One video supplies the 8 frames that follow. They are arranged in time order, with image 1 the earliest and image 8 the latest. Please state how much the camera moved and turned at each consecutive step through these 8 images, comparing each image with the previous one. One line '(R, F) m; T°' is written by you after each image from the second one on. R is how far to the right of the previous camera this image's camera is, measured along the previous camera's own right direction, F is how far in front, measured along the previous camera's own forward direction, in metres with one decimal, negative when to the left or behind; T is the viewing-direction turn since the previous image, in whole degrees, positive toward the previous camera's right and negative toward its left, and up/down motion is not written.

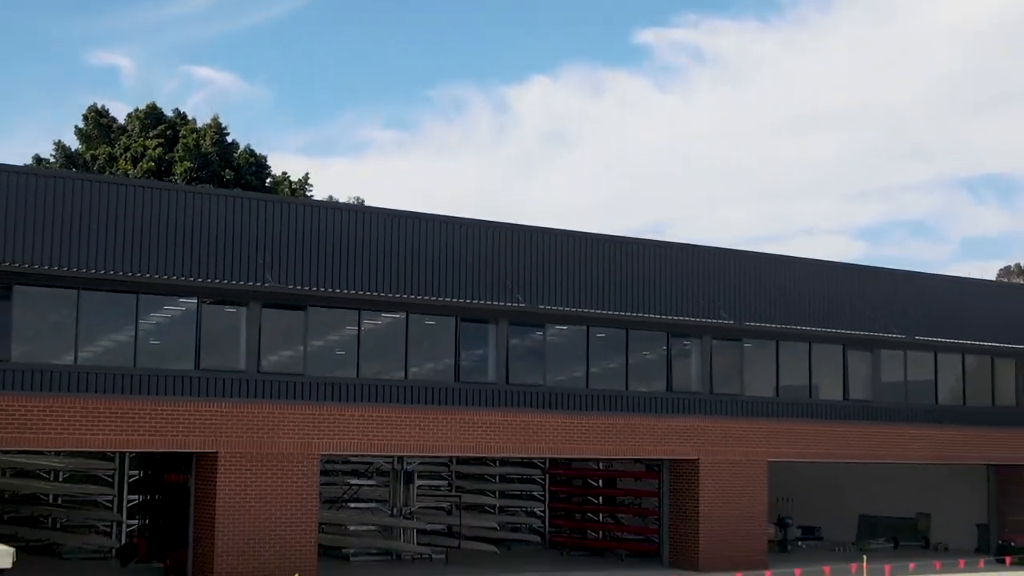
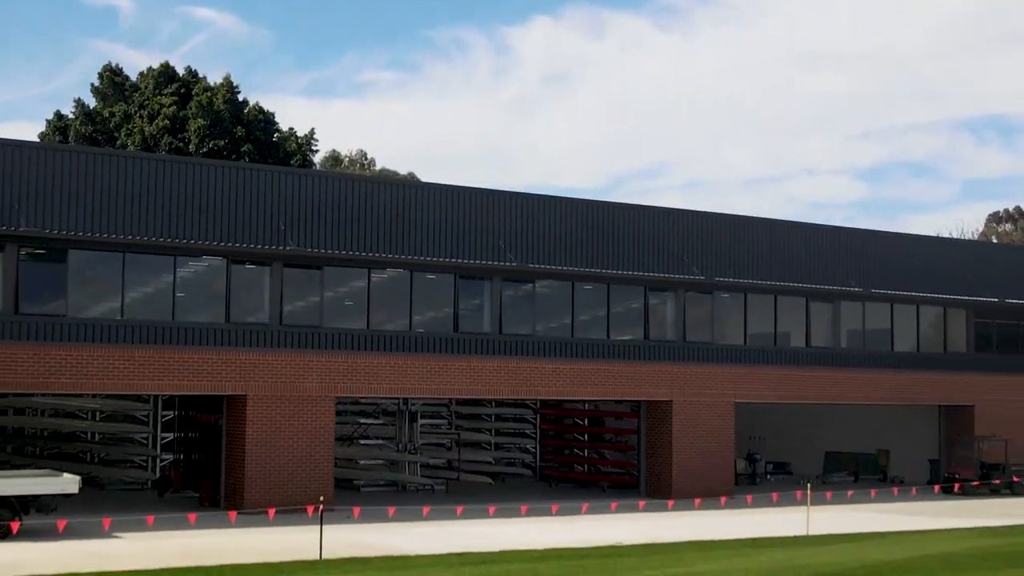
(+0.1, -2.8) m; 0°
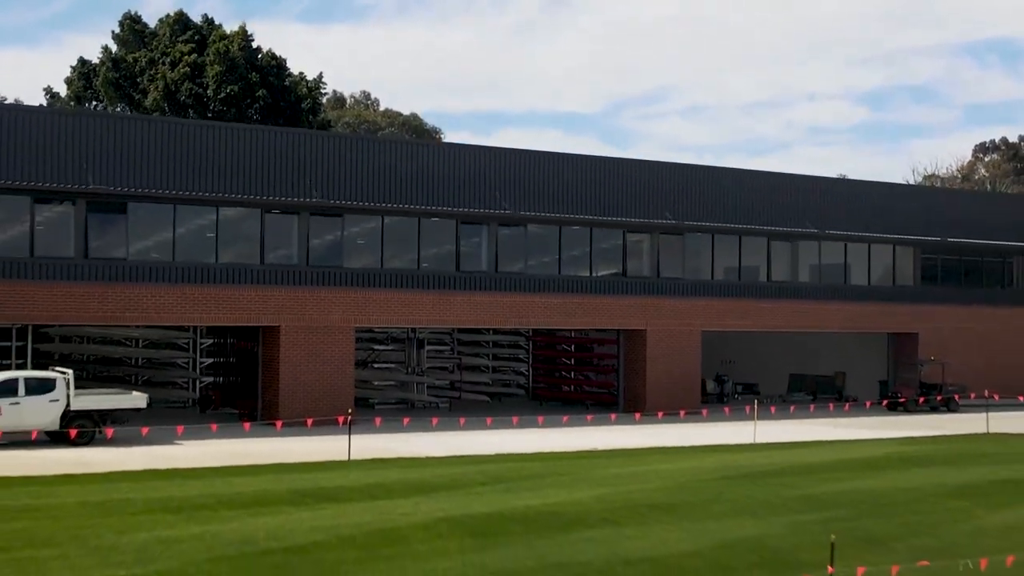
(+0.1, -3.9) m; 0°
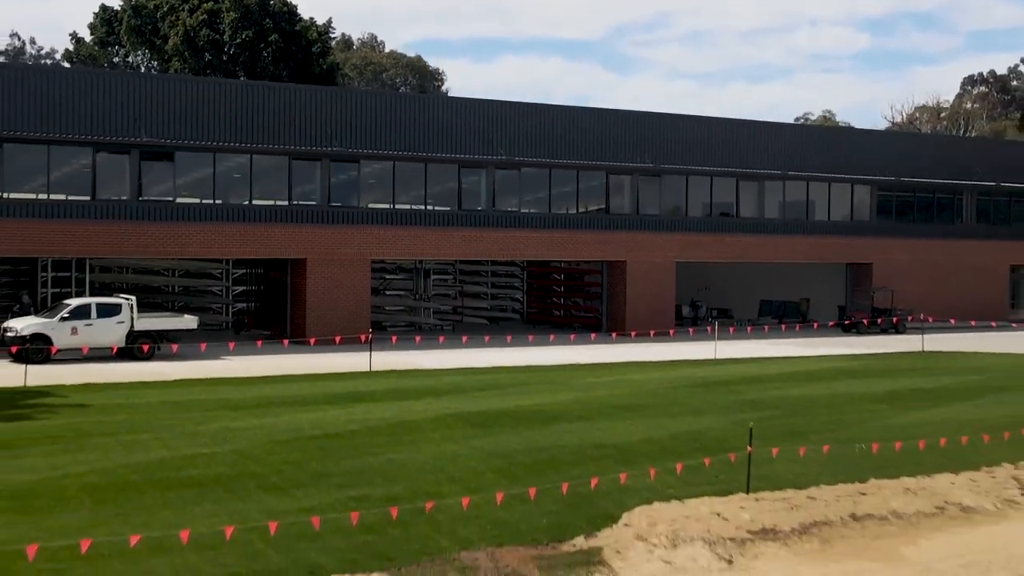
(+0.1, -4.1) m; 0°
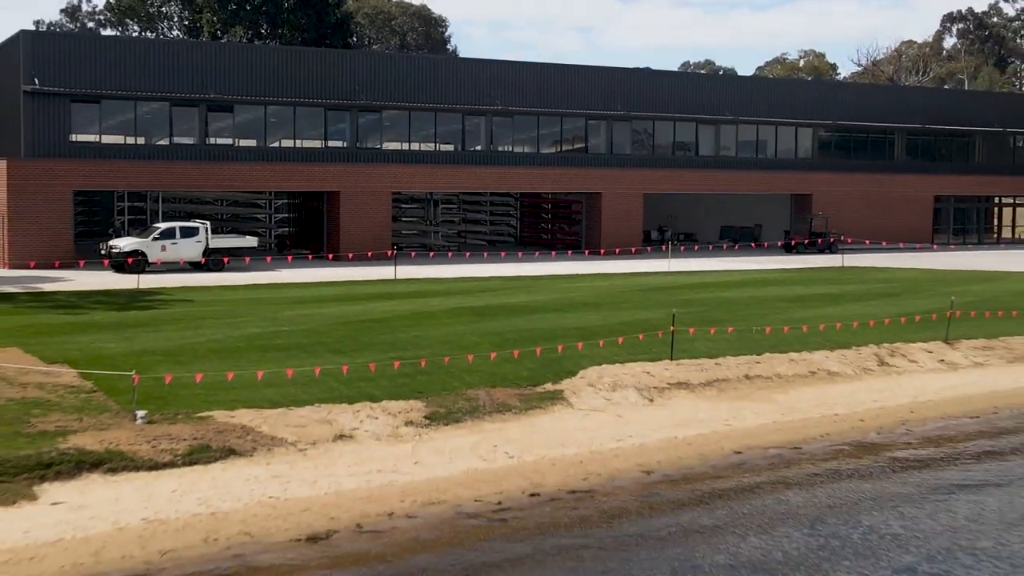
(+0.2, -7.3) m; 0°
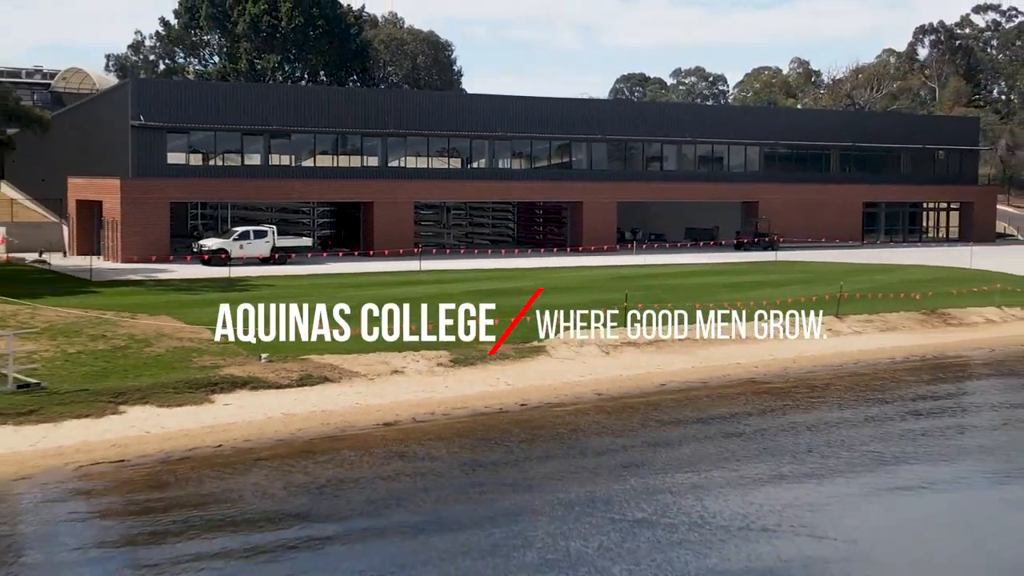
(+0.1, -9.8) m; 0°
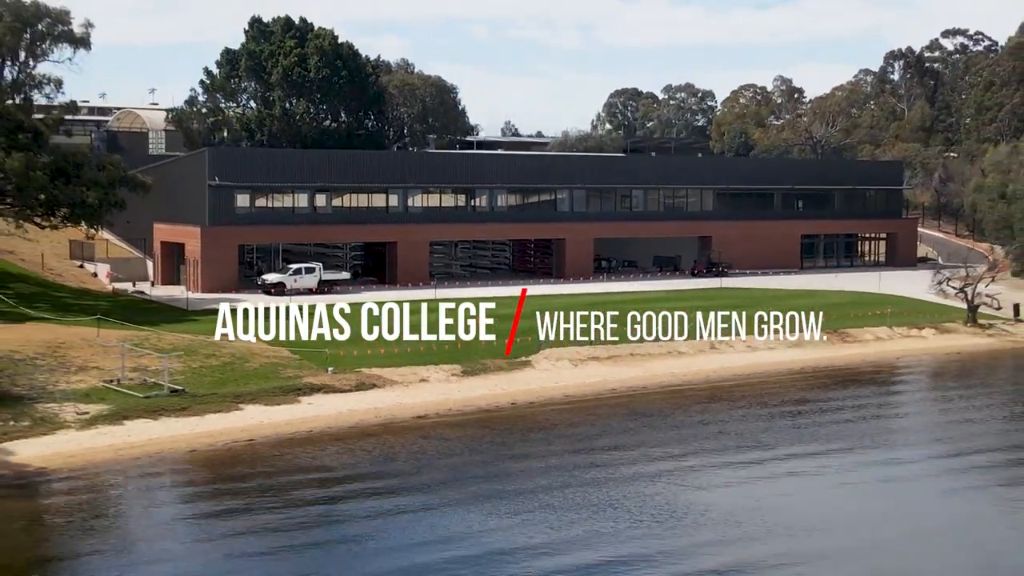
(+0.2, -11.9) m; 0°
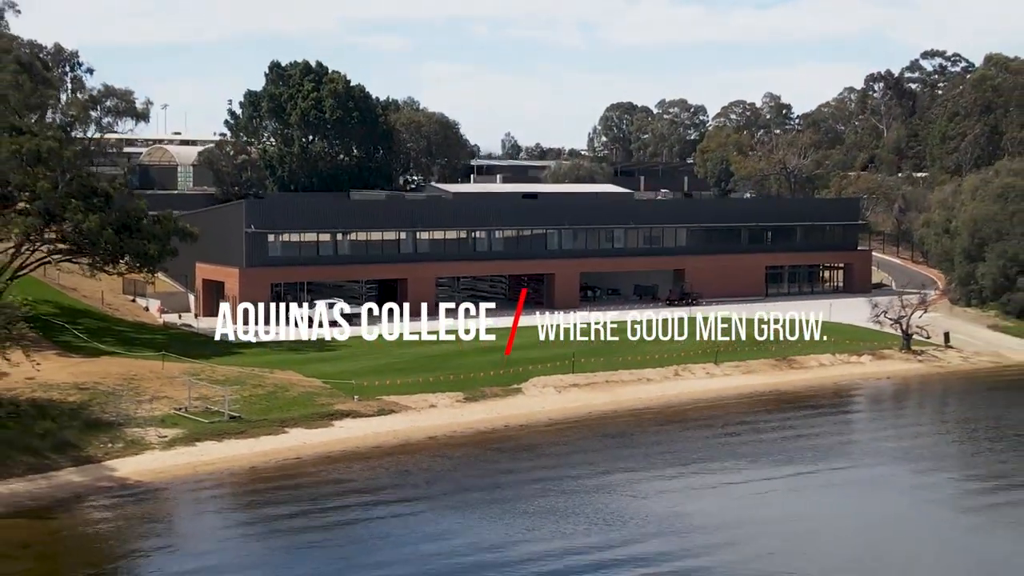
(+0.2, -8.9) m; 0°
